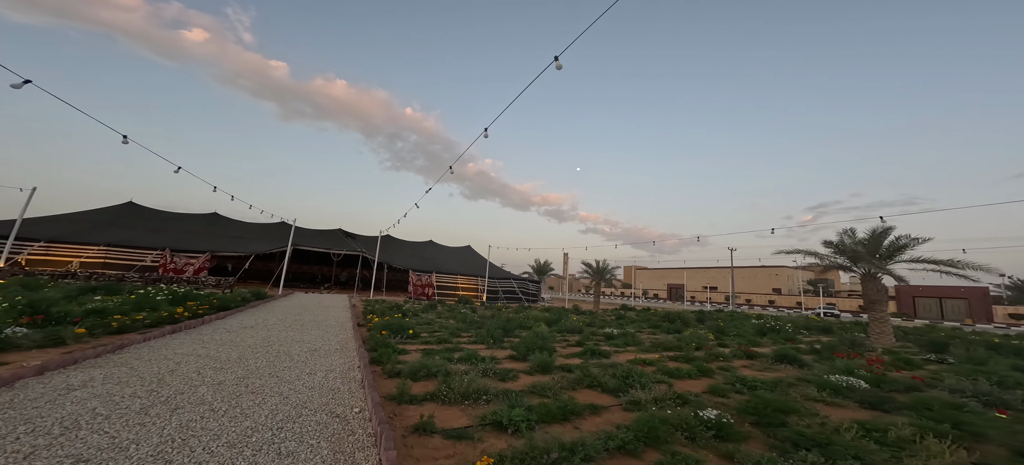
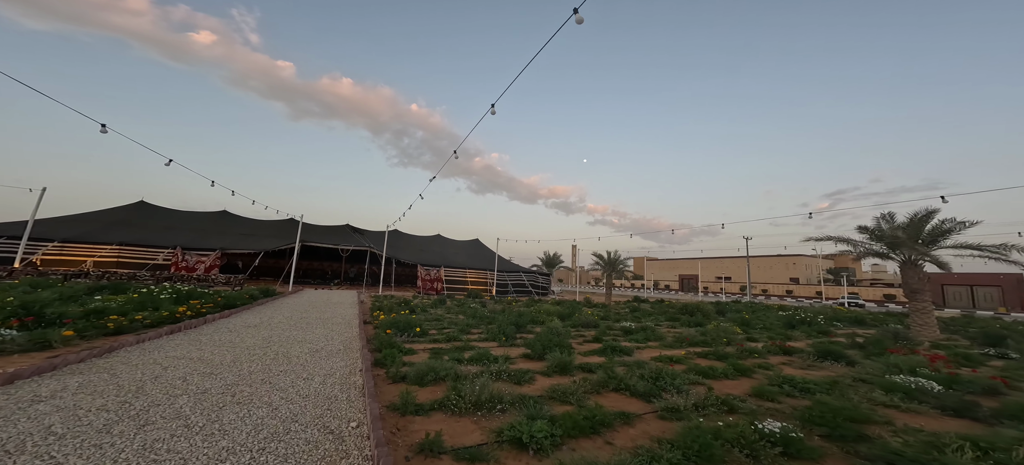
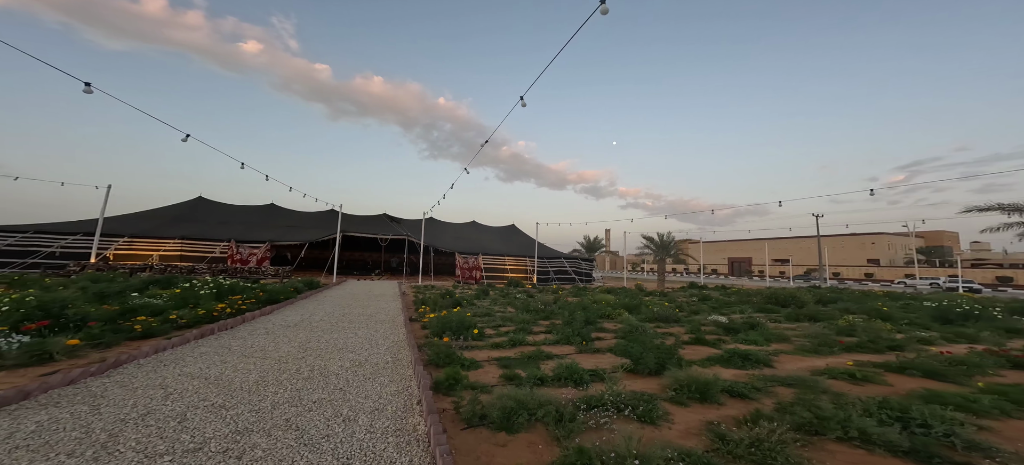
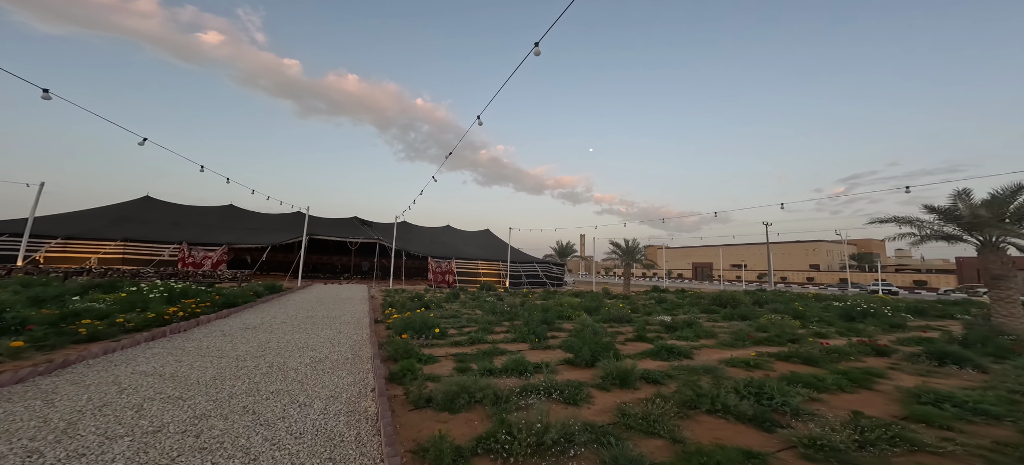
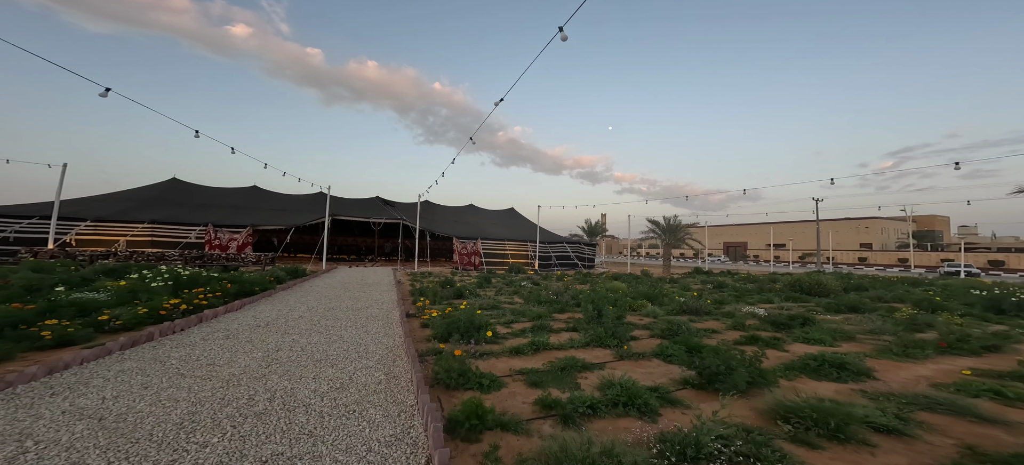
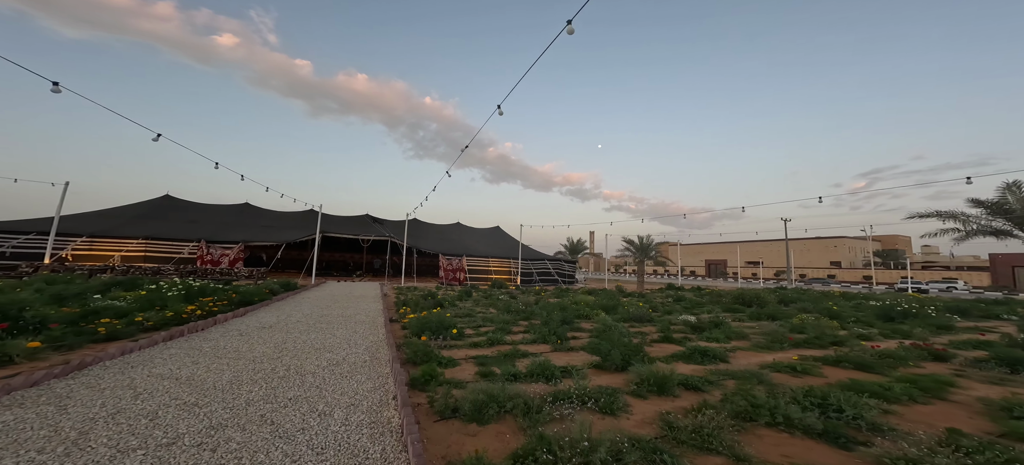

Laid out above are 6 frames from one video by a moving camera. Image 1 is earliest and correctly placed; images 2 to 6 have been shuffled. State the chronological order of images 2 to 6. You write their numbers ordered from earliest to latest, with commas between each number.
2, 4, 6, 3, 5
